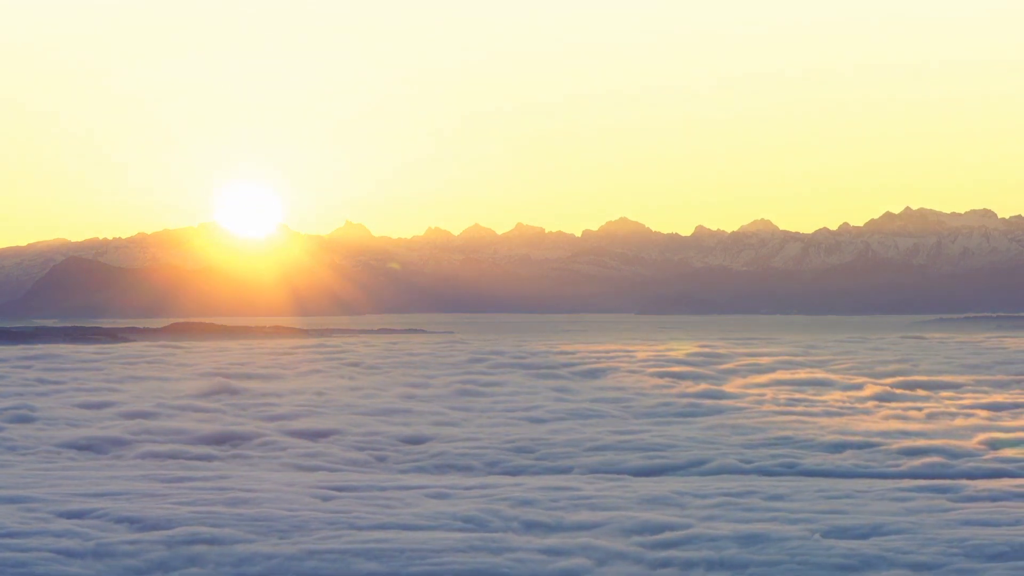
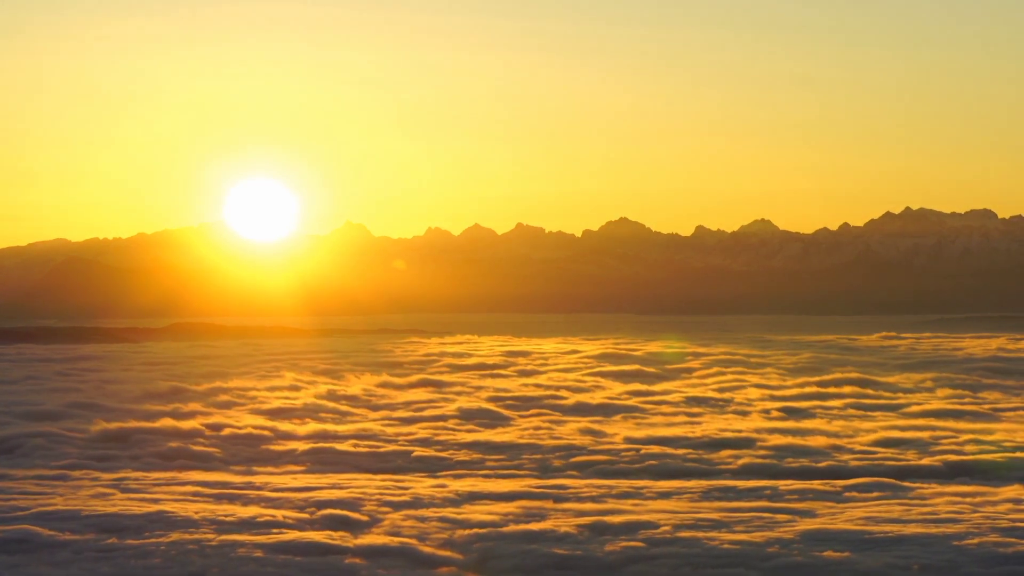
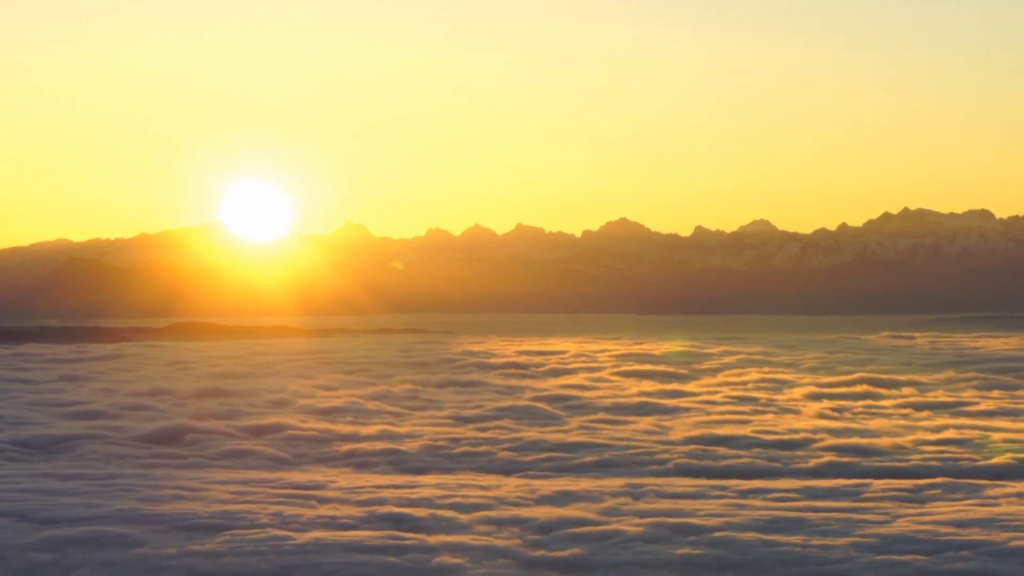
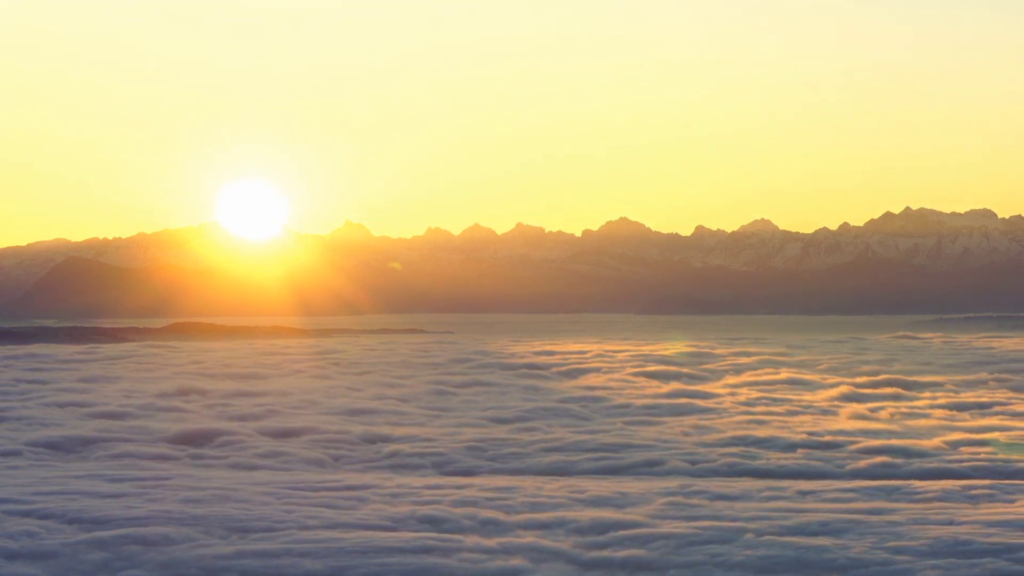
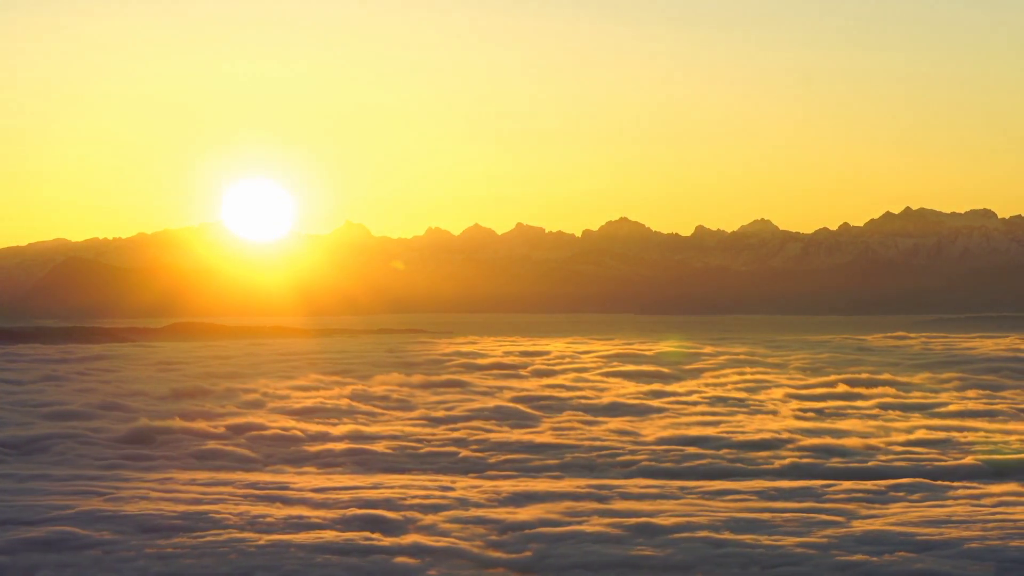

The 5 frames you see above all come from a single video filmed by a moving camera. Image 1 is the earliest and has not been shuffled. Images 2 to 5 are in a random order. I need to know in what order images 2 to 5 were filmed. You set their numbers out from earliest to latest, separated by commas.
4, 3, 5, 2
